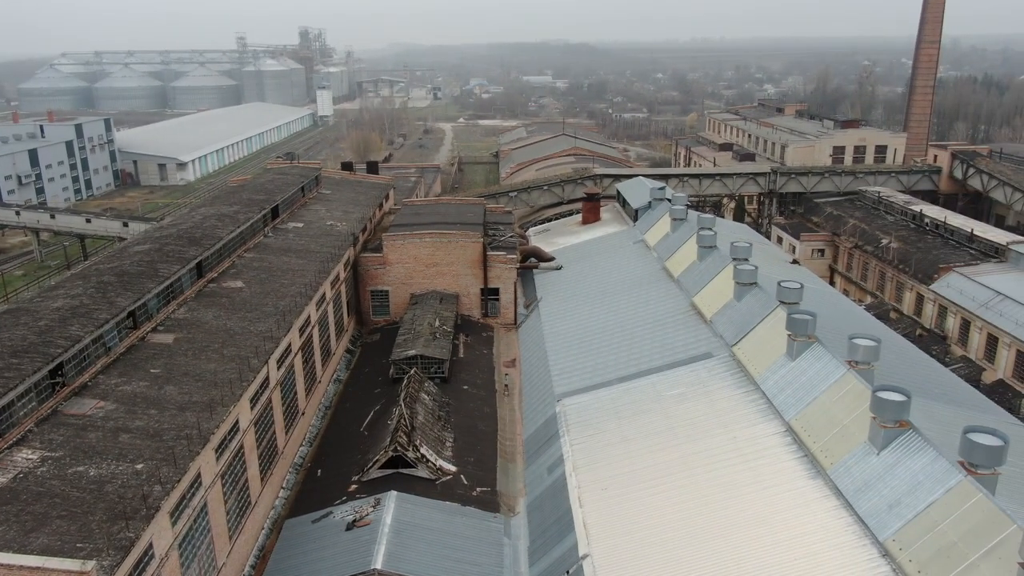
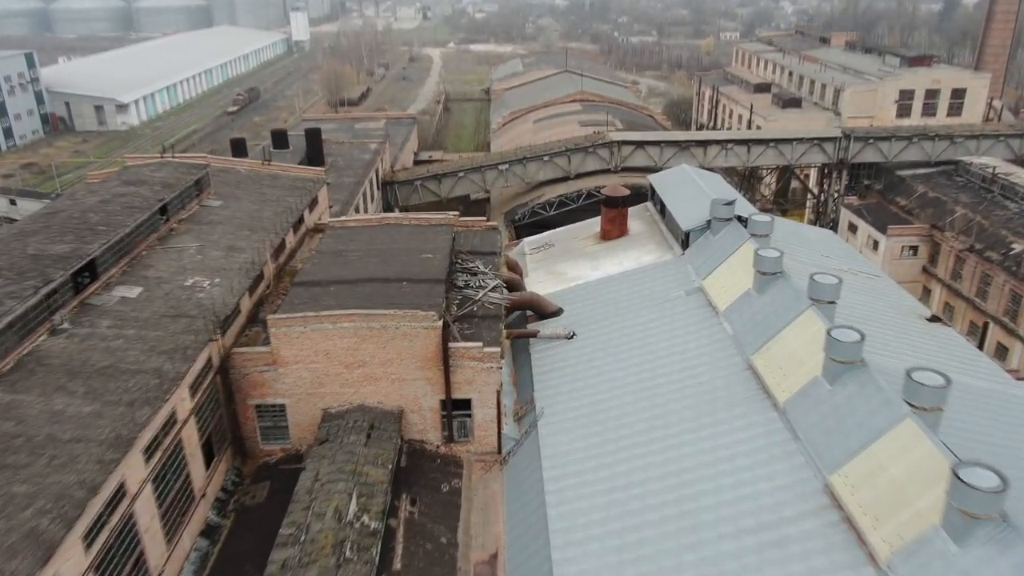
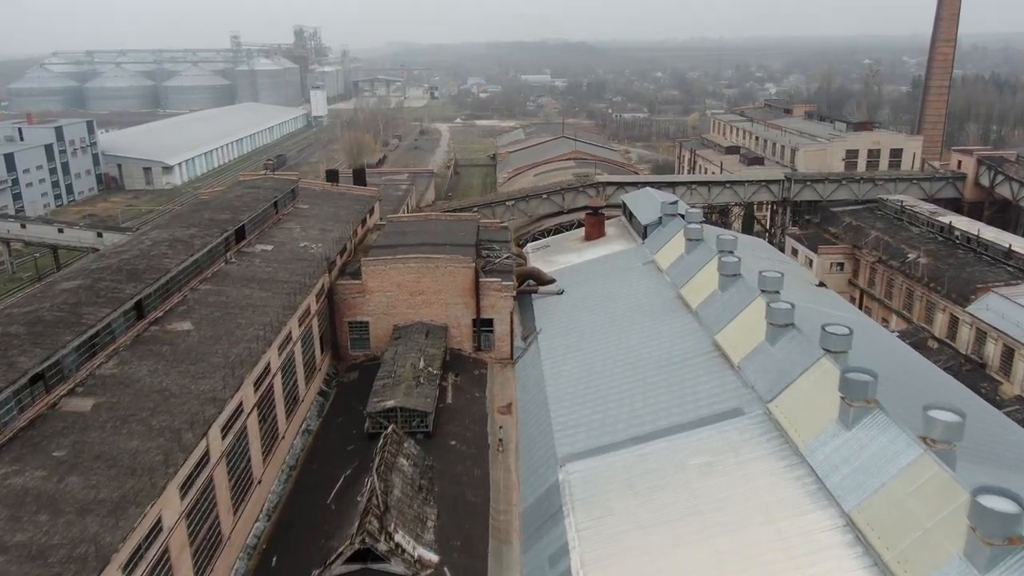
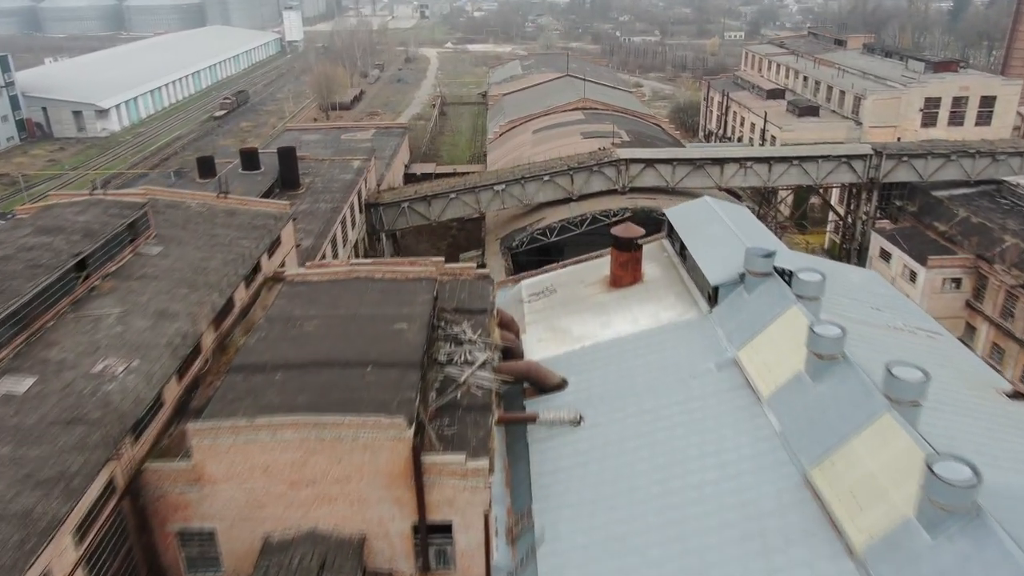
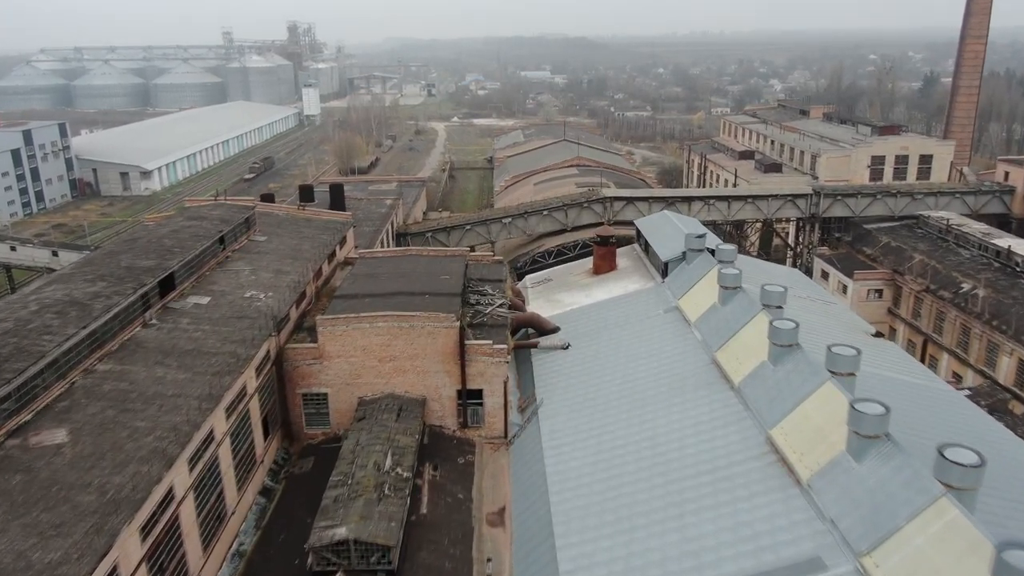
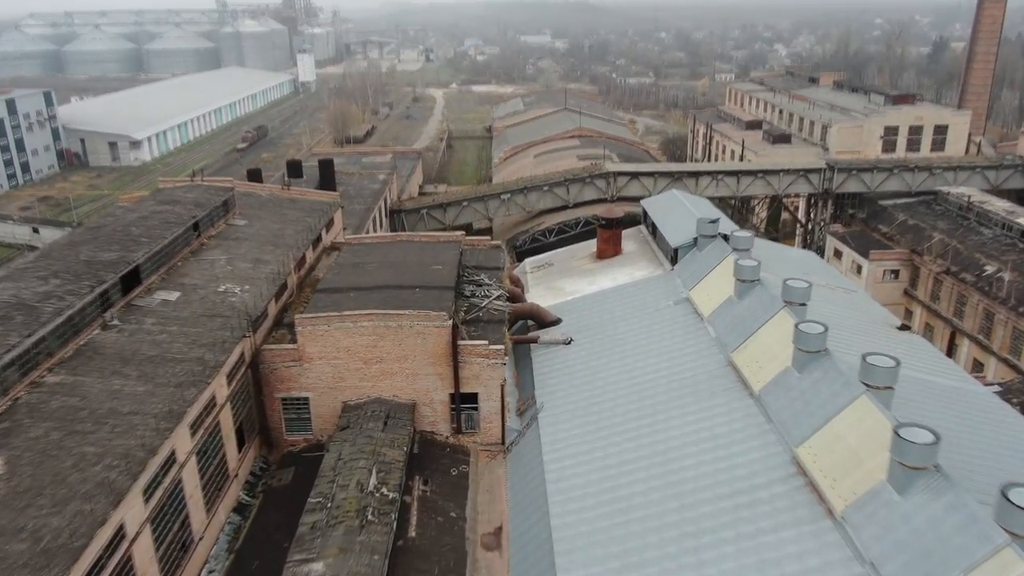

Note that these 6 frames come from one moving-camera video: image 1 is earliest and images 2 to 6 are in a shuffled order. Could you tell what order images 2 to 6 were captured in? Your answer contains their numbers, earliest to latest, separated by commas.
3, 5, 6, 2, 4
